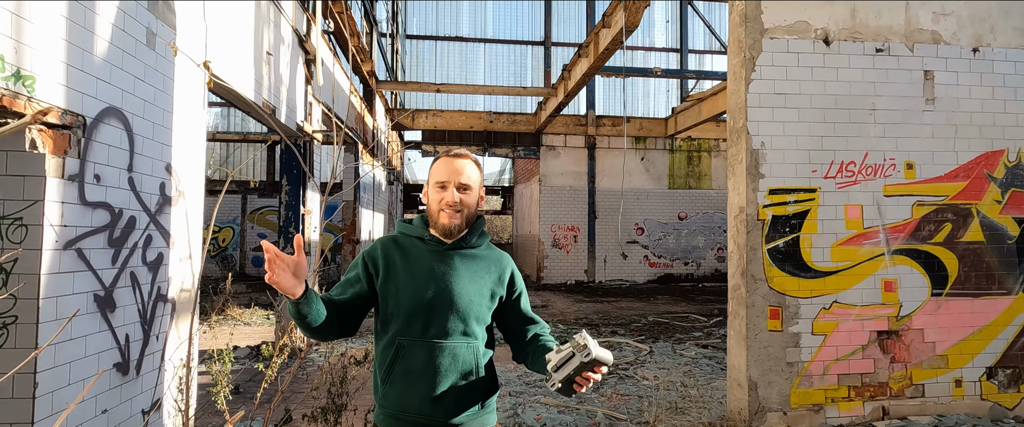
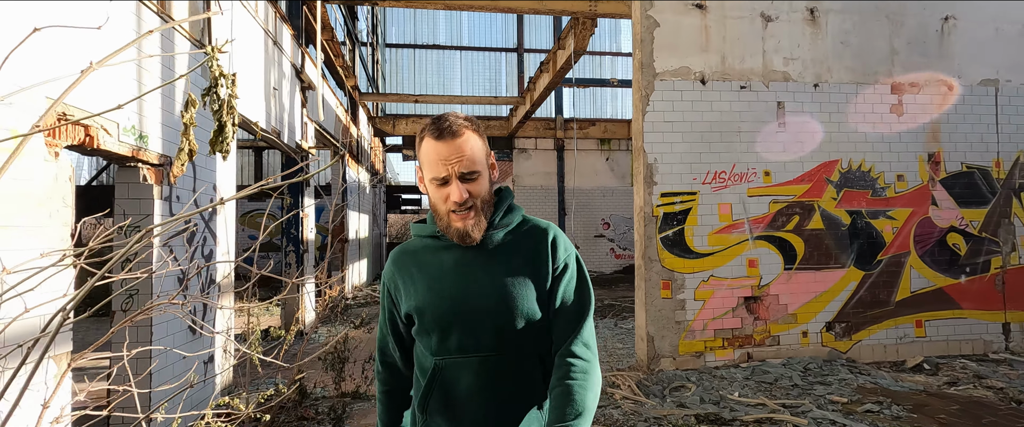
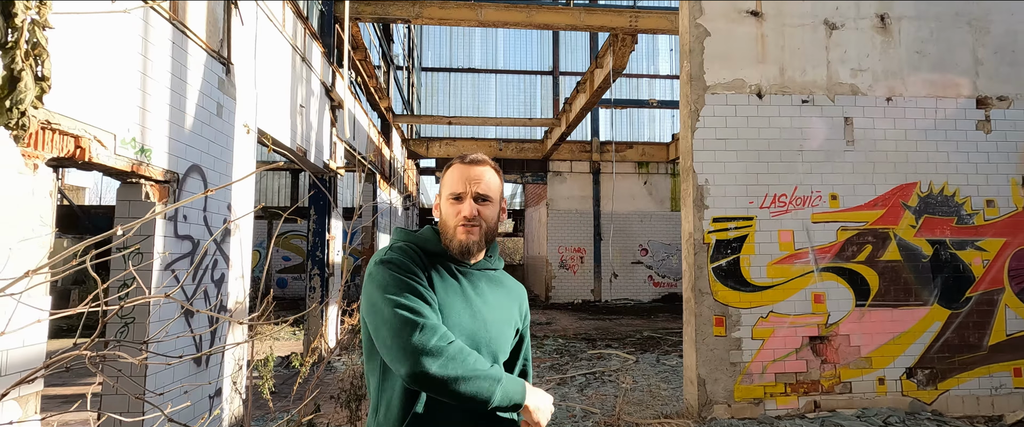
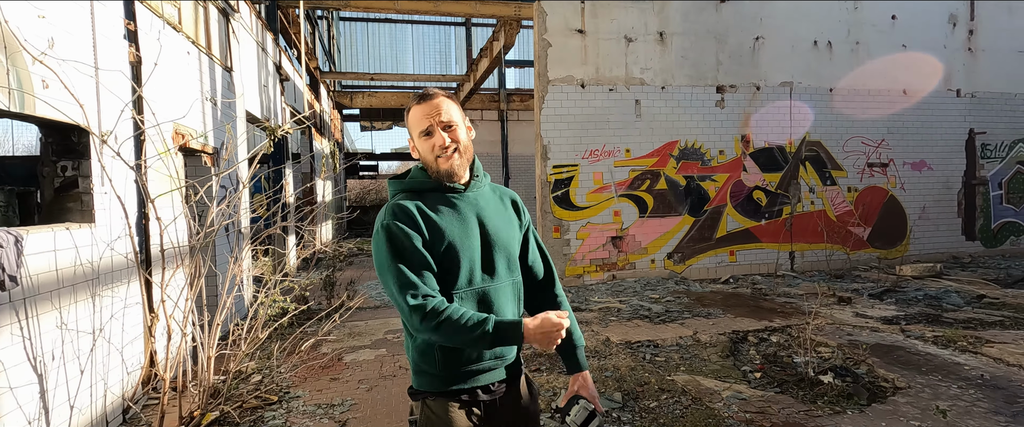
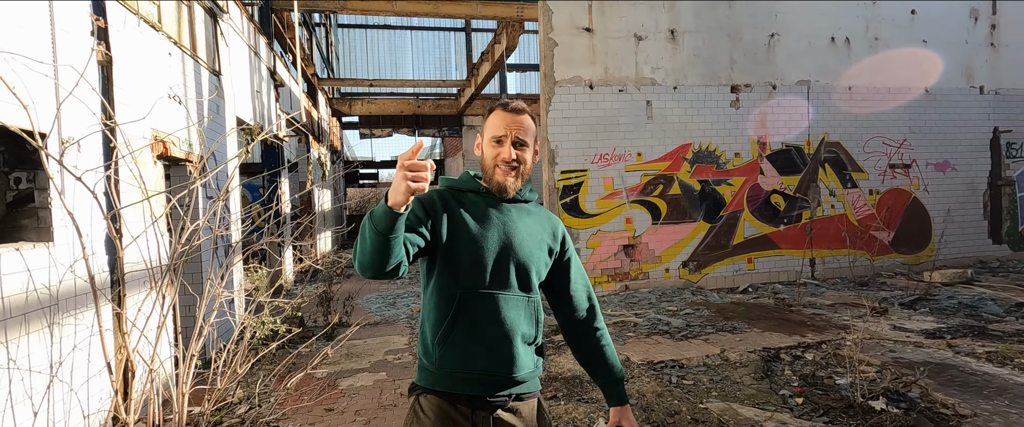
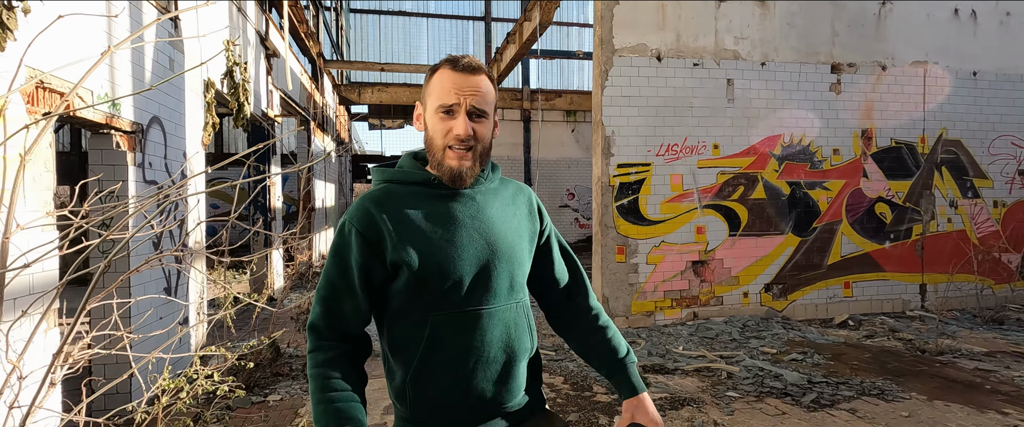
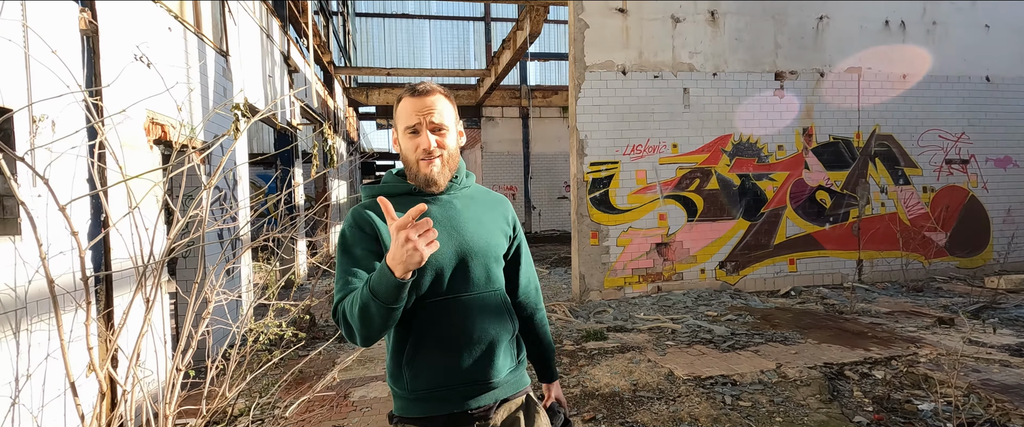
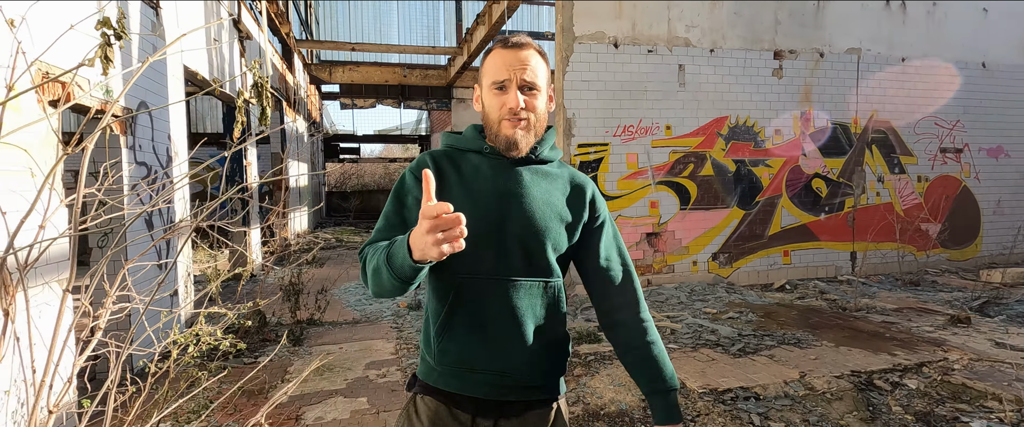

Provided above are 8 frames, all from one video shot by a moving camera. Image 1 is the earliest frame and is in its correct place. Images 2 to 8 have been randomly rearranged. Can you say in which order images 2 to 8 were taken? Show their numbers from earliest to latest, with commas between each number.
3, 2, 6, 8, 7, 5, 4
